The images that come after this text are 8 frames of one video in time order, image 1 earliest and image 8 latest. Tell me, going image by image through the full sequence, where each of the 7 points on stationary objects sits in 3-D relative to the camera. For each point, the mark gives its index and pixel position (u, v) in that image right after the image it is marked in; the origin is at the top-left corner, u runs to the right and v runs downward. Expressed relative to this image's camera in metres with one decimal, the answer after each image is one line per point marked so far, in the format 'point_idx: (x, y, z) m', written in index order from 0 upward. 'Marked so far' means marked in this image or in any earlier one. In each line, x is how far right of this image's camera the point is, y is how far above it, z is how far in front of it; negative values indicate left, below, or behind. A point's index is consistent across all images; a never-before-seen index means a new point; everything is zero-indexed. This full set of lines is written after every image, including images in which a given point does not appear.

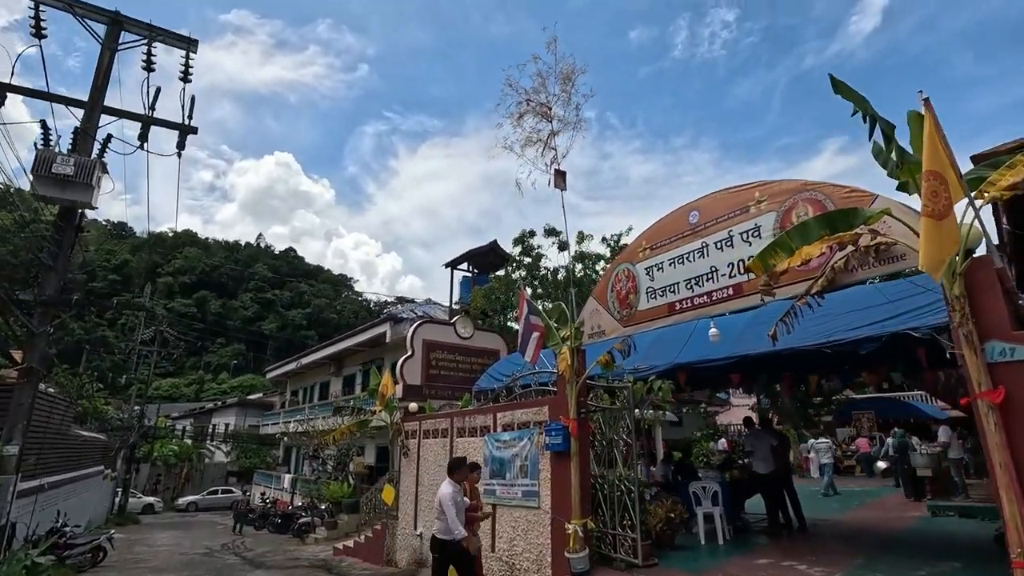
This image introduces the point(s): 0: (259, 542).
0: (-9.2, -9.2, +19.4) m
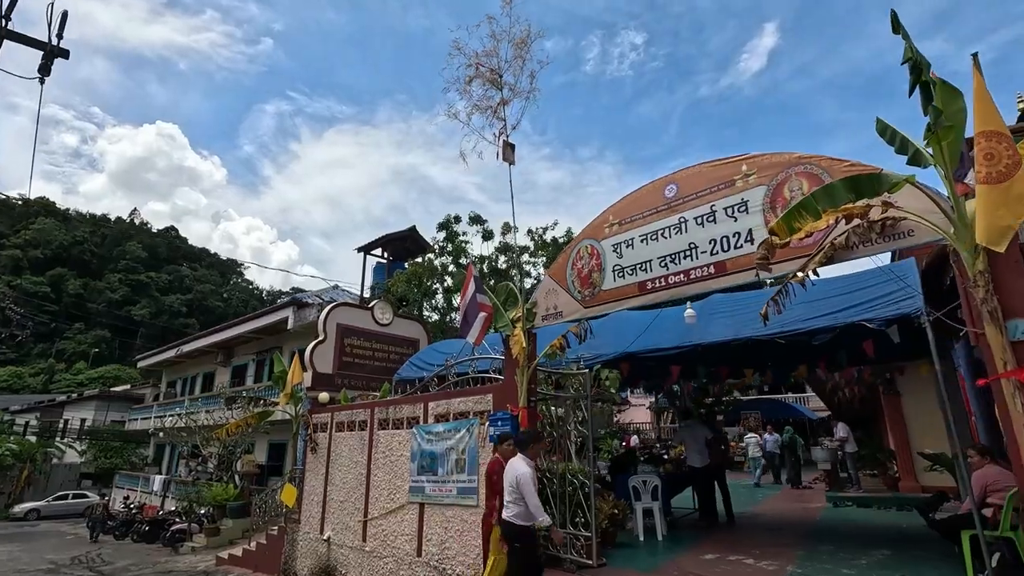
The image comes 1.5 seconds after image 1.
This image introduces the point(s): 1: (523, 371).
0: (-12.3, -8.3, +16.7) m
1: (+0.1, -1.0, +6.4) m
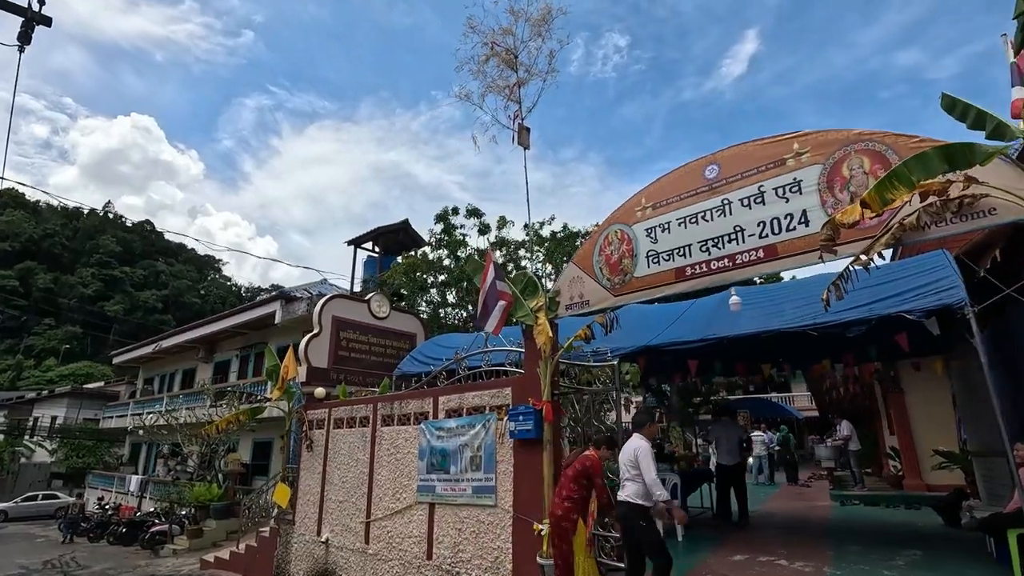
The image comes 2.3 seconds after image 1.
0: (-12.4, -8.0, +15.9) m
1: (+0.4, -0.8, +6.1) m
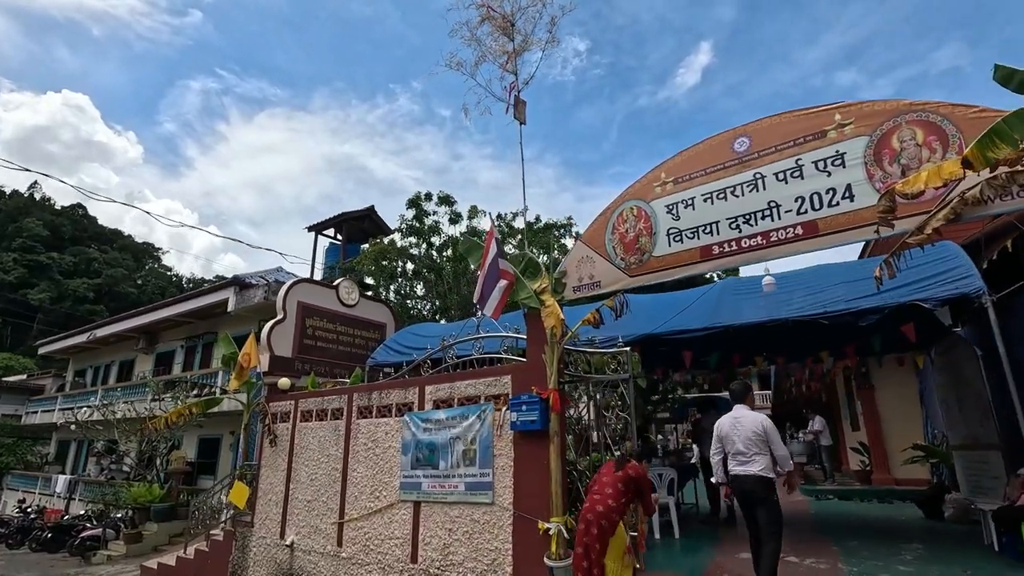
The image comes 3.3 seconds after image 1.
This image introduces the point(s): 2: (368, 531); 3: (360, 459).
0: (-13.3, -7.4, +14.4) m
1: (+0.4, -0.6, +5.6) m
2: (-1.9, -3.2, +7.0) m
3: (-2.1, -2.4, +7.5) m
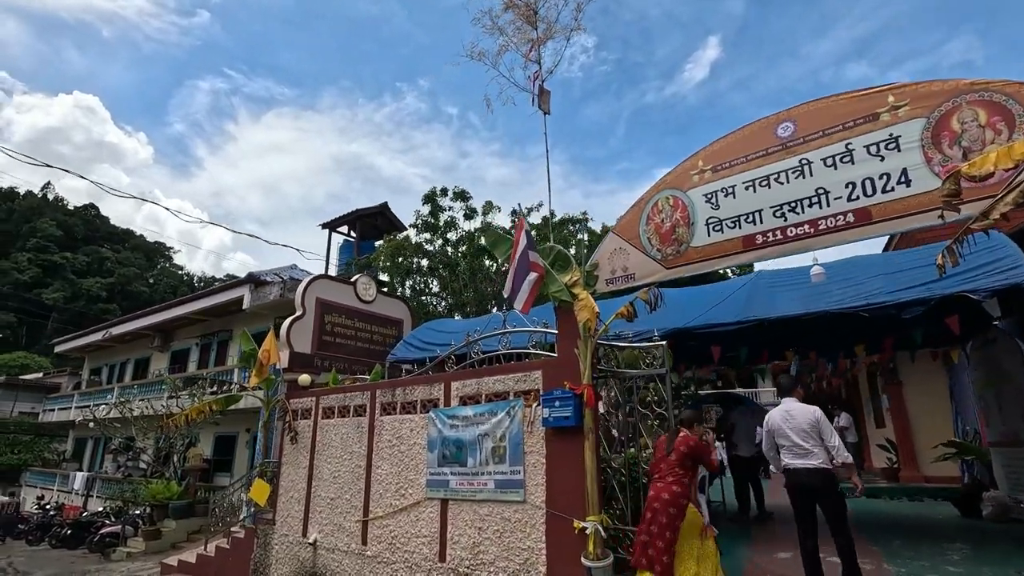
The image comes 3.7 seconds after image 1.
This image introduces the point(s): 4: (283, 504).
0: (-12.8, -7.4, +14.4) m
1: (+0.7, -0.5, +5.4) m
2: (-1.5, -3.1, +6.9) m
3: (-1.8, -2.3, +7.4) m
4: (-3.8, -3.6, +8.9) m
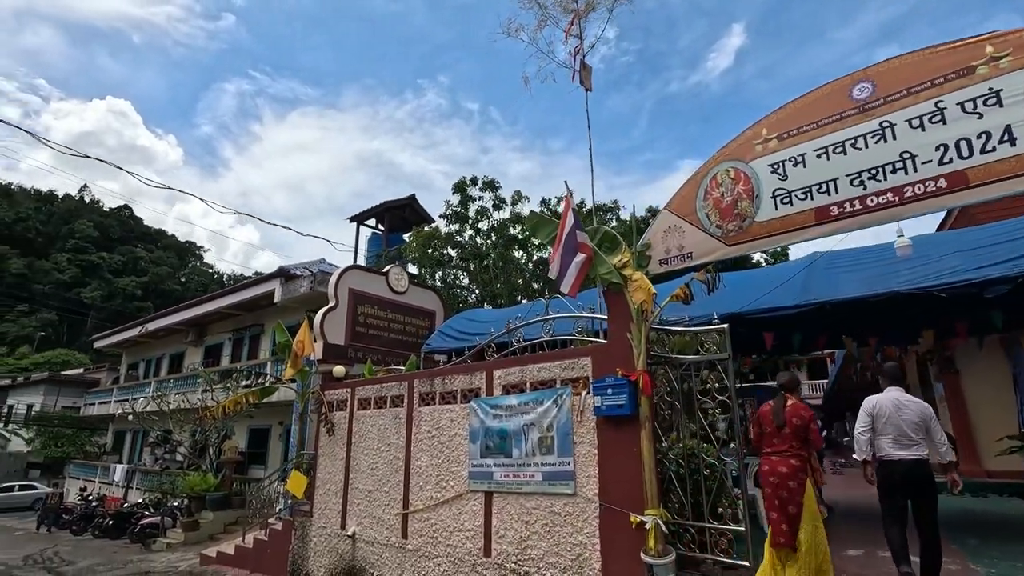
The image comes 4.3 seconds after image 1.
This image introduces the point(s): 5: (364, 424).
0: (-11.9, -7.3, +14.8) m
1: (+1.2, -0.4, +5.1) m
2: (-1.0, -3.0, +6.7) m
3: (-1.2, -2.1, +7.2) m
4: (-3.2, -3.4, +8.8) m
5: (-2.3, -2.1, +8.3) m
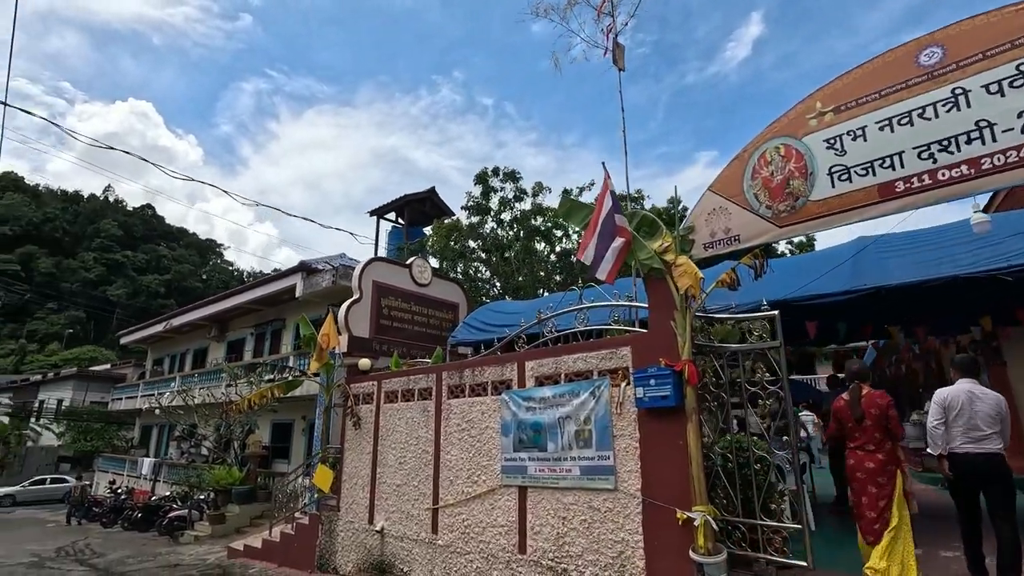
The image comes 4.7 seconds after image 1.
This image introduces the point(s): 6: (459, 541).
0: (-11.2, -7.1, +15.0) m
1: (+1.6, -0.2, +4.9) m
2: (-0.6, -2.8, +6.5) m
3: (-0.8, -2.0, +7.0) m
4: (-2.7, -3.3, +8.7) m
5: (-1.8, -2.0, +8.1) m
6: (-0.6, -3.1, +6.6) m
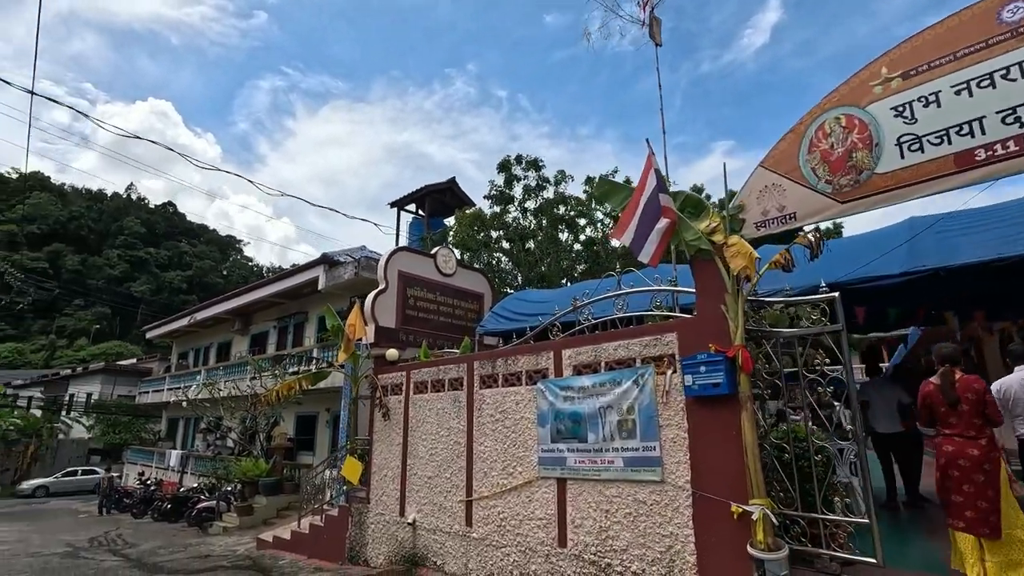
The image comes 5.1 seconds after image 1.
0: (-10.5, -7.0, +15.1) m
1: (+1.9, -0.1, +4.6) m
2: (-0.1, -2.7, +6.4) m
3: (-0.3, -1.8, +6.8) m
4: (-2.2, -3.1, +8.6) m
5: (-1.4, -1.8, +8.0) m
6: (-0.2, -2.9, +6.4) m
